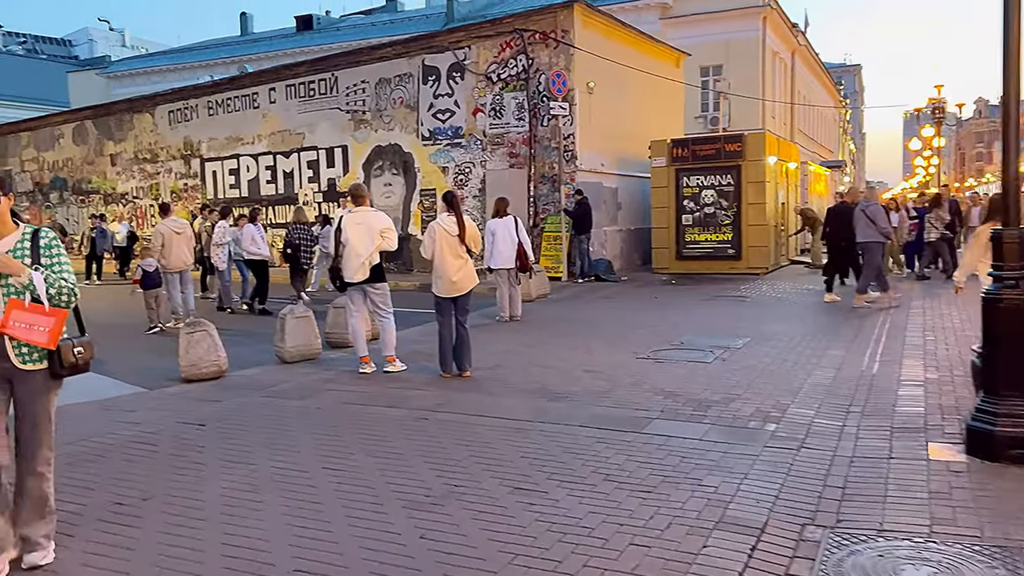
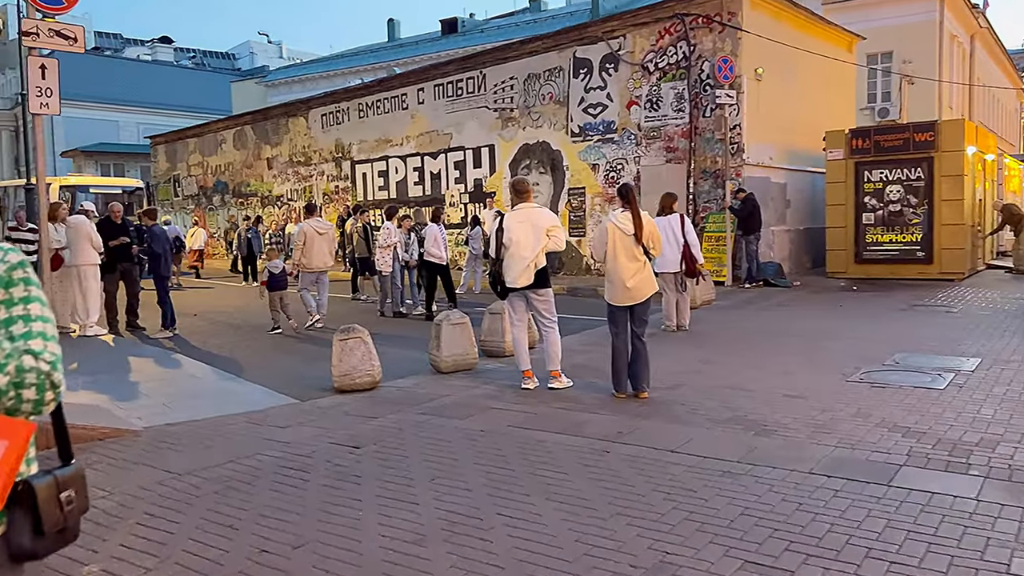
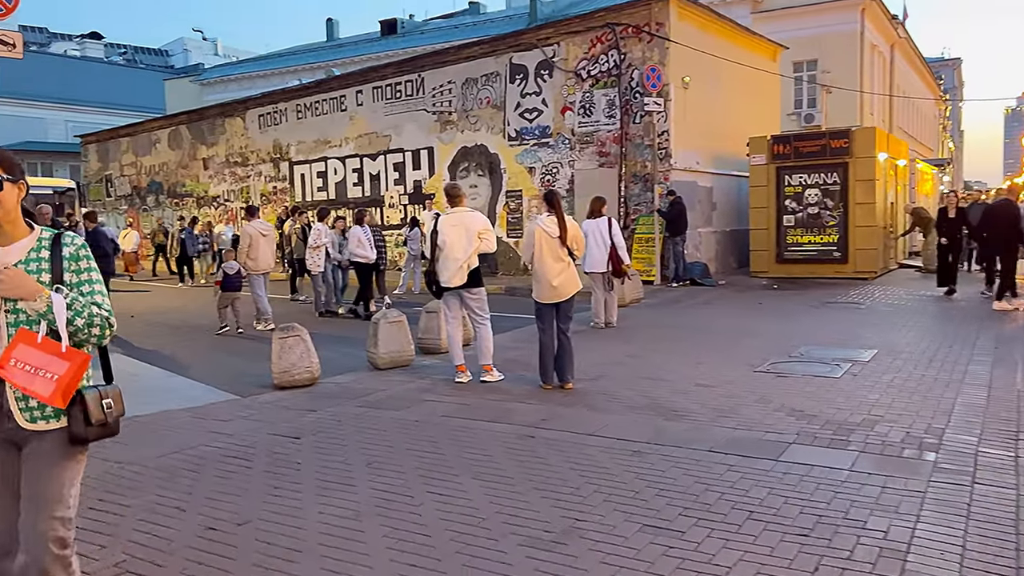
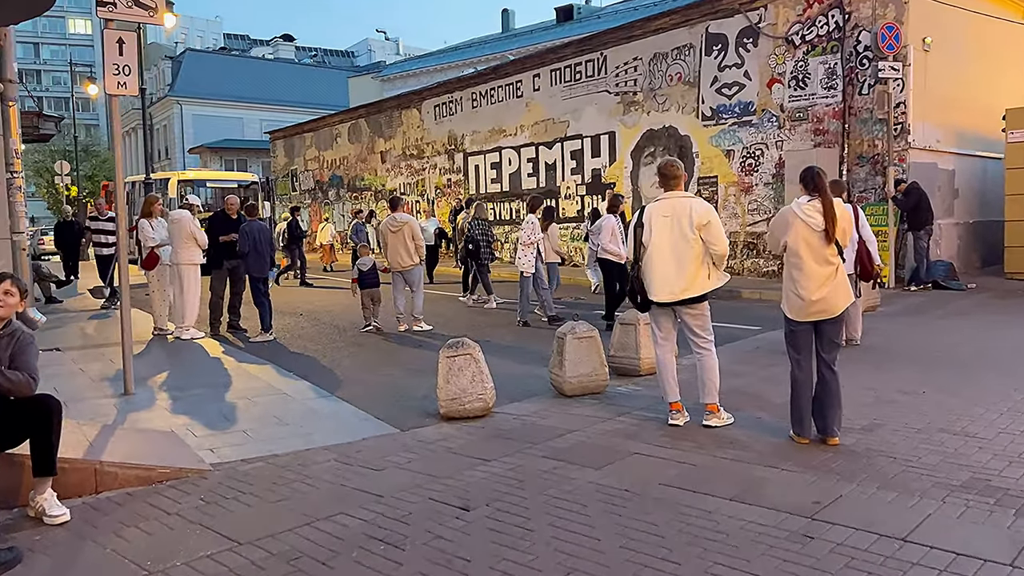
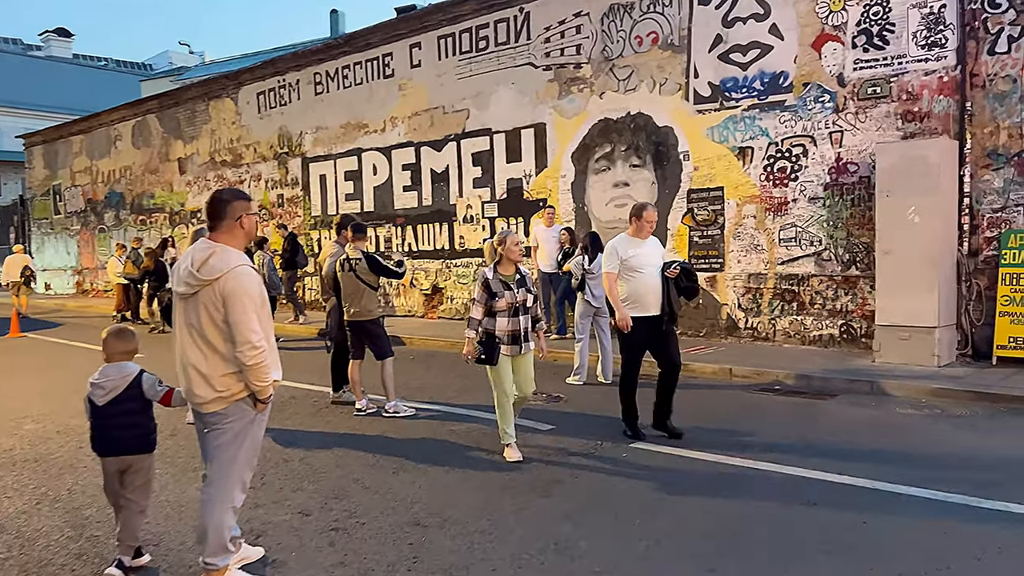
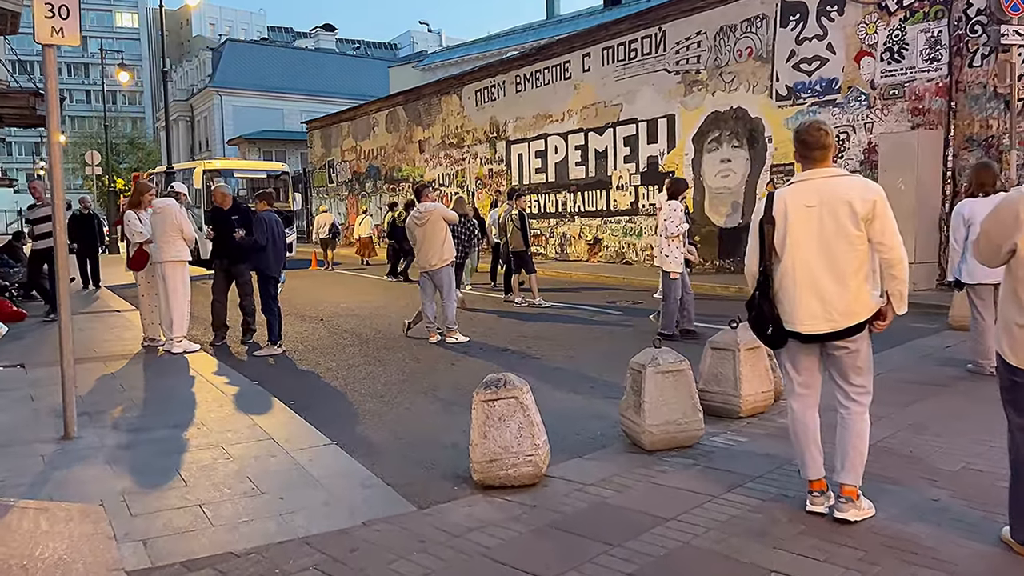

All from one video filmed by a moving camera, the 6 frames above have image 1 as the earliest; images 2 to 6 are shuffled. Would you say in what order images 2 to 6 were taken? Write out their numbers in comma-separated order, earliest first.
3, 2, 4, 6, 5
